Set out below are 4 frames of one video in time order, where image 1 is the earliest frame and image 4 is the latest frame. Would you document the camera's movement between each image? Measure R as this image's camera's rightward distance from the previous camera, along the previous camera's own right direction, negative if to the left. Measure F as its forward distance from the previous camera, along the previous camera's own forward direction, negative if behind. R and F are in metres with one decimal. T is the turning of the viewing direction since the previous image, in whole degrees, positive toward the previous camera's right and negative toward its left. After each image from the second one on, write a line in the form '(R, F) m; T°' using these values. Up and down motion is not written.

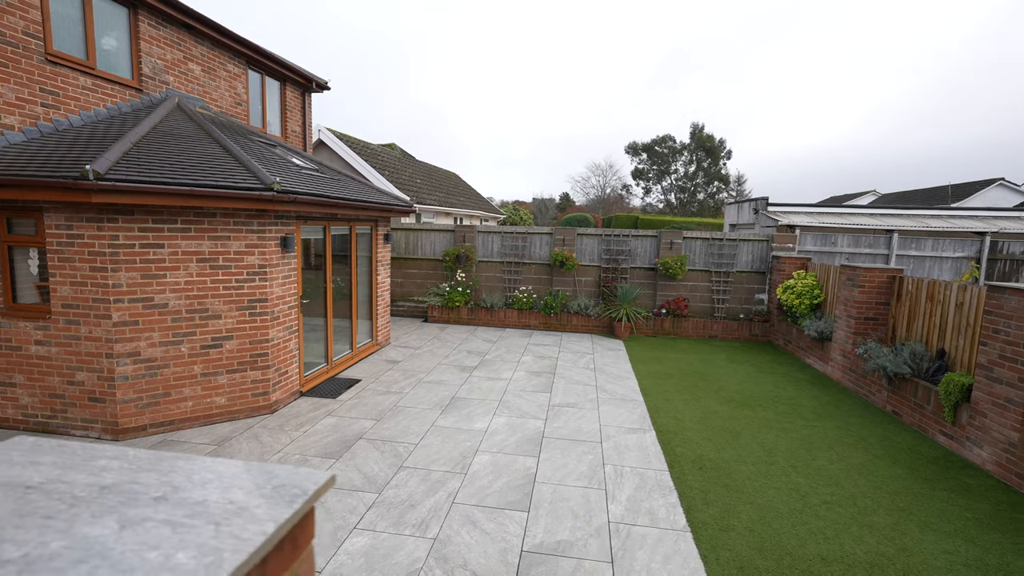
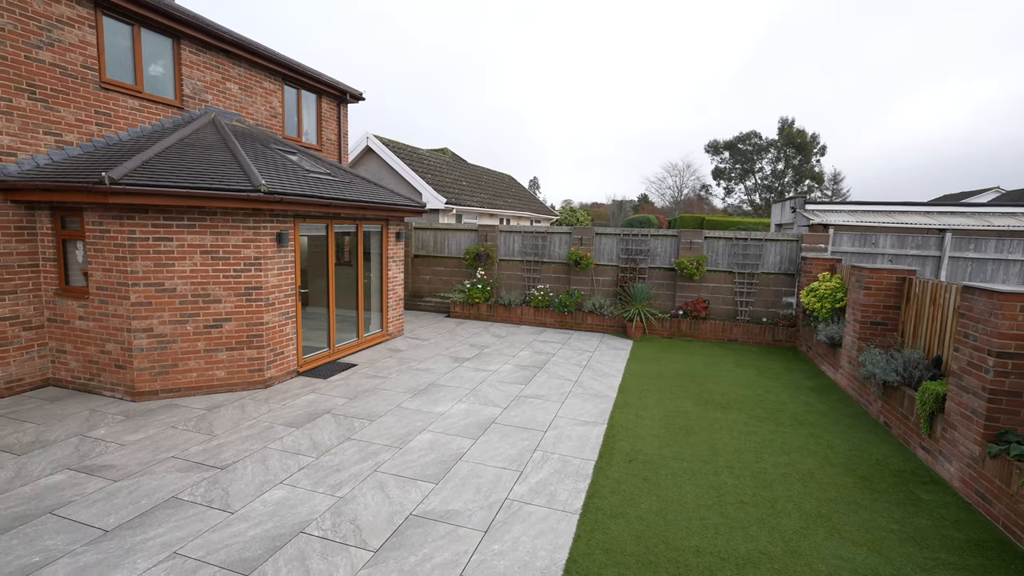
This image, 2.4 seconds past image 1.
(+1.3, -0.2) m; -9°
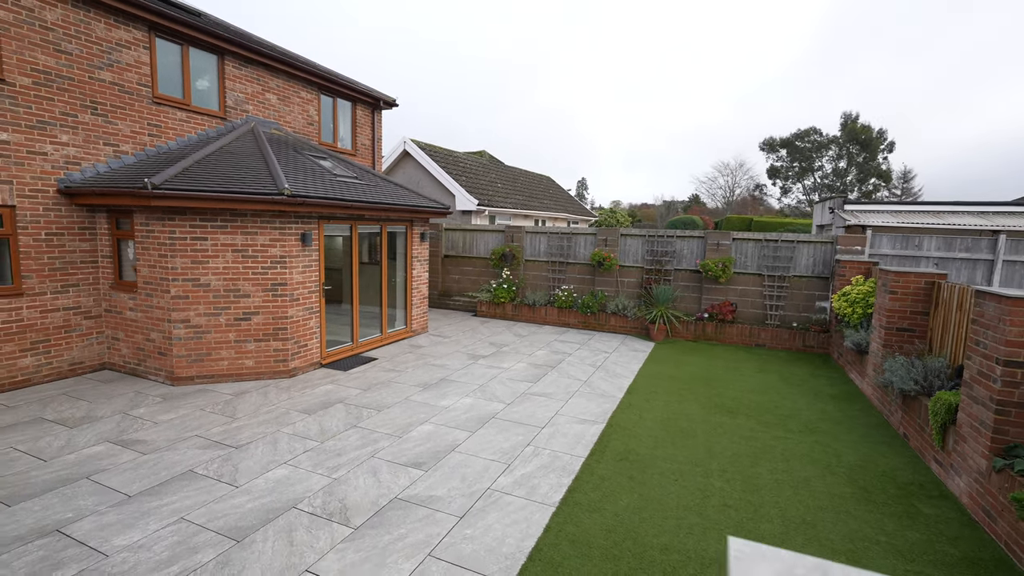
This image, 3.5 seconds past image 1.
(+0.5, -0.1) m; -6°
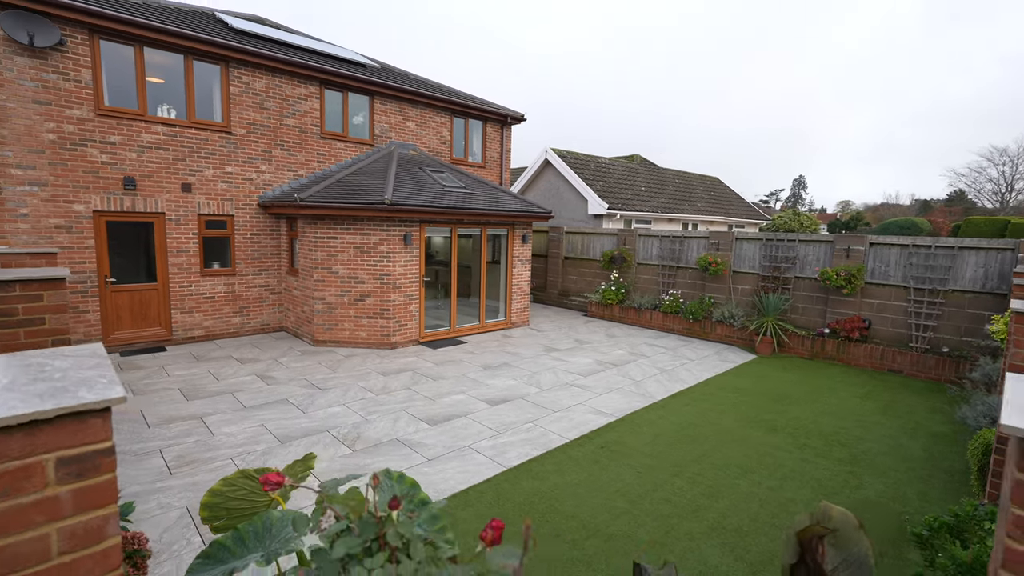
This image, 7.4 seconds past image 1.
(+1.9, -0.3) m; -22°
